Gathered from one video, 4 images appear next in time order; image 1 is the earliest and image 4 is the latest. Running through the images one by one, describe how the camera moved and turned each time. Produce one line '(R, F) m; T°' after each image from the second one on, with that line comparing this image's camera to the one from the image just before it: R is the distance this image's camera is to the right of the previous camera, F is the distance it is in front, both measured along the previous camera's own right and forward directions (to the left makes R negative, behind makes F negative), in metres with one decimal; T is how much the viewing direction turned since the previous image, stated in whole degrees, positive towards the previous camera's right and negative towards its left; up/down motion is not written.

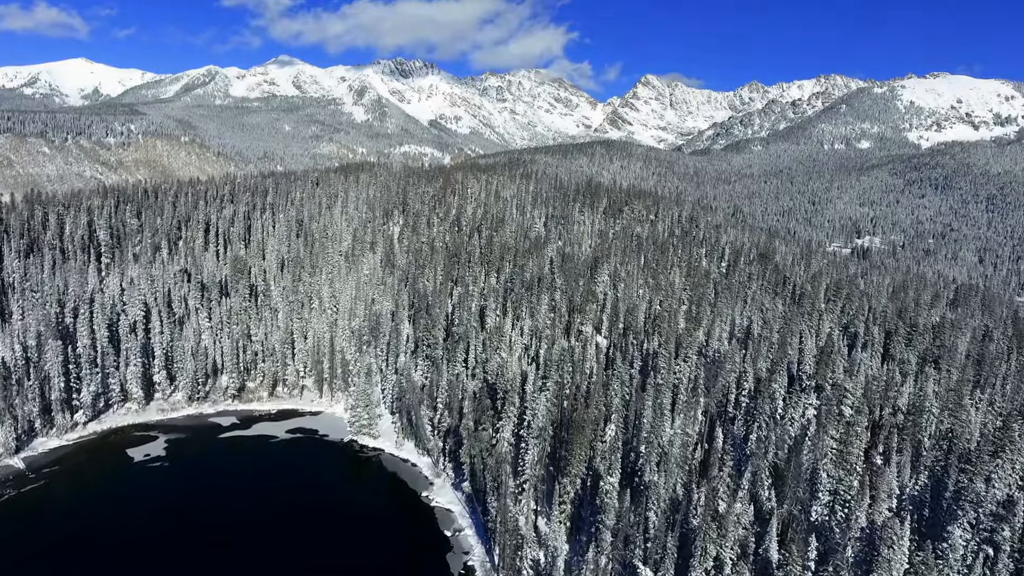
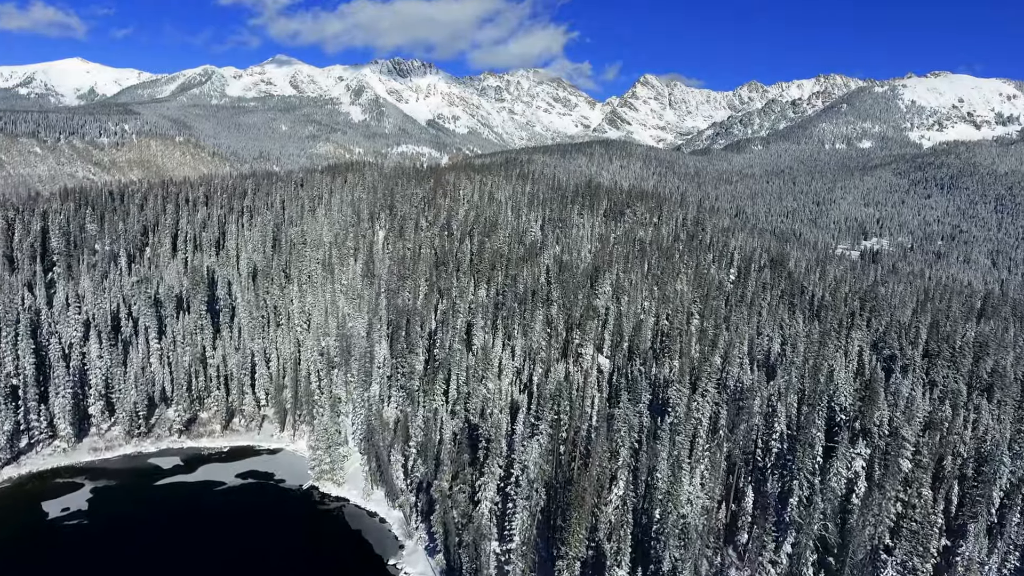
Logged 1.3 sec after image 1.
(+1.4, +13.5) m; 0°
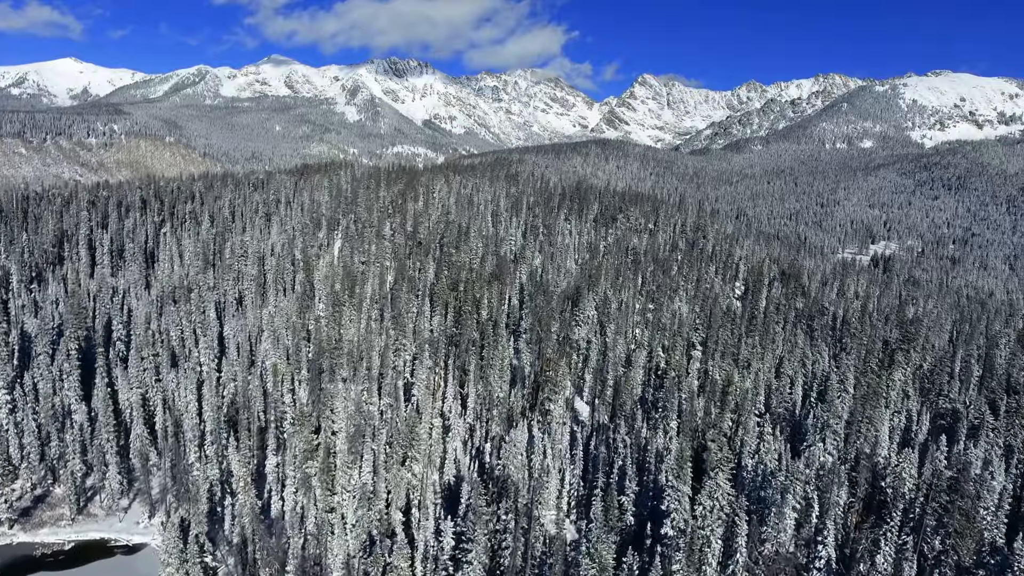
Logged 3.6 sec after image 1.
(+5.8, +22.5) m; 0°
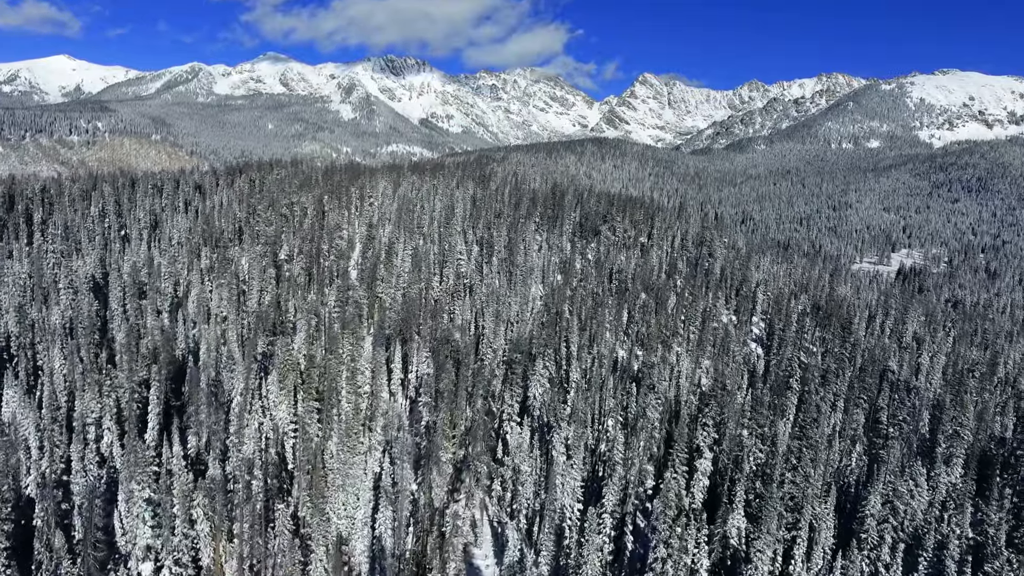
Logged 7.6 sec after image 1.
(+10.8, +40.9) m; 0°
